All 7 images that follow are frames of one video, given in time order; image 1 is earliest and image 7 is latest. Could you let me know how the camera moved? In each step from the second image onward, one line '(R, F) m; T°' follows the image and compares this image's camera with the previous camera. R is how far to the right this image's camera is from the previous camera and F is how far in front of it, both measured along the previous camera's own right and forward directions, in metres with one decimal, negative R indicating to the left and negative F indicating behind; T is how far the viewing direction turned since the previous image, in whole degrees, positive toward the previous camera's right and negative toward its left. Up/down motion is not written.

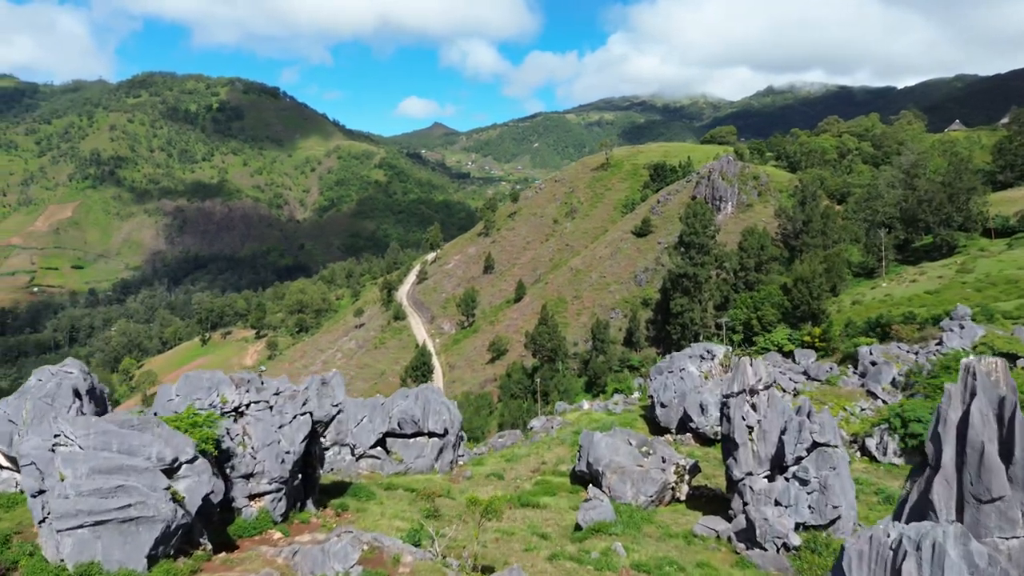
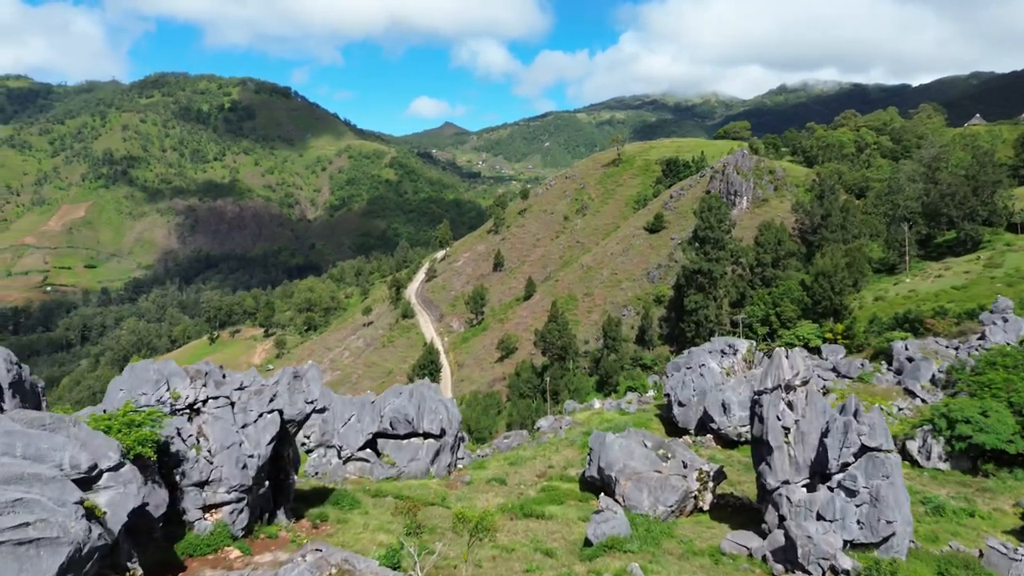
(+0.2, +2.5) m; -1°
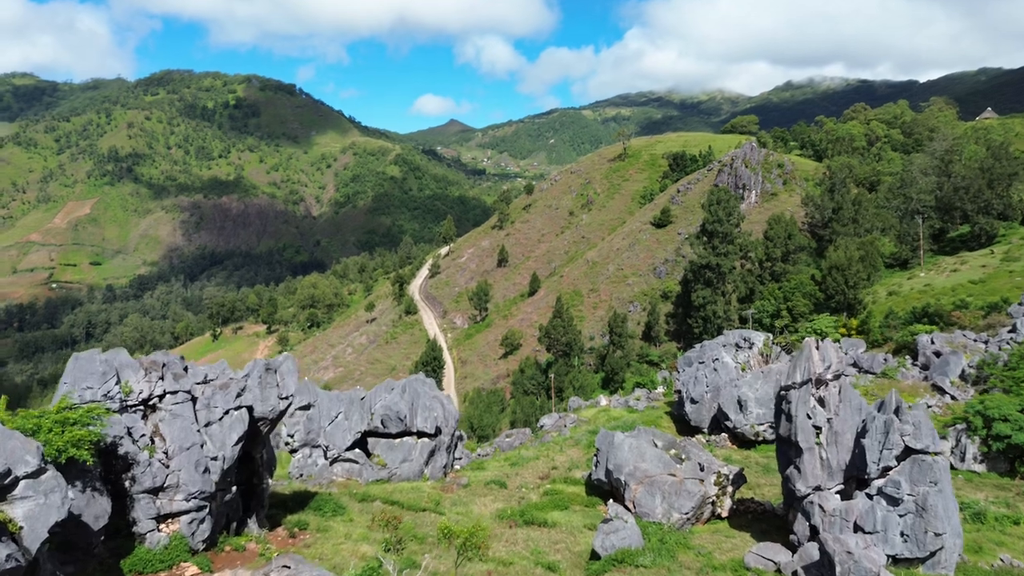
(+0.1, +1.8) m; 0°
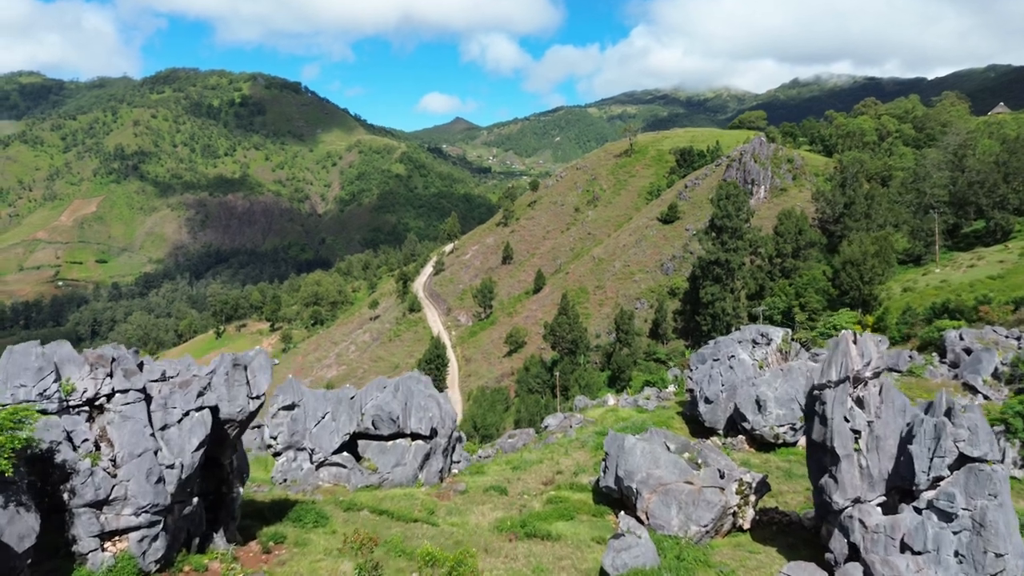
(+0.1, +1.7) m; 0°
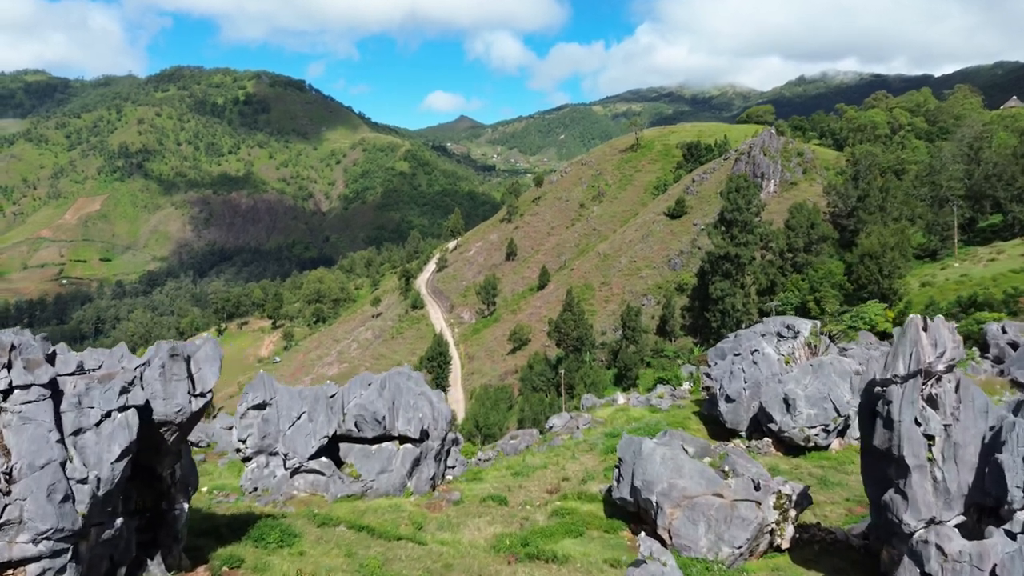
(+0.1, +2.3) m; 0°
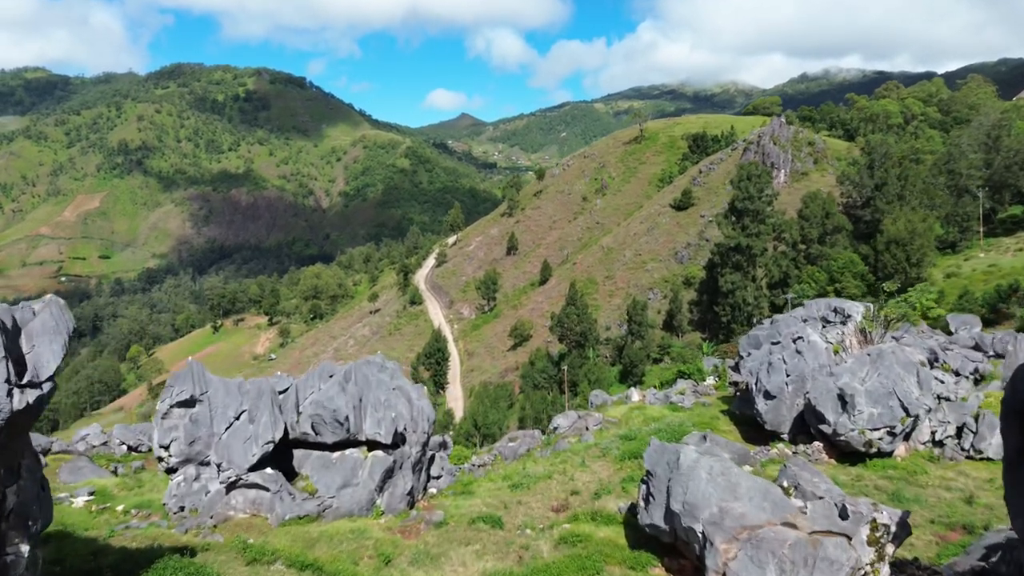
(+0.1, +3.7) m; 0°
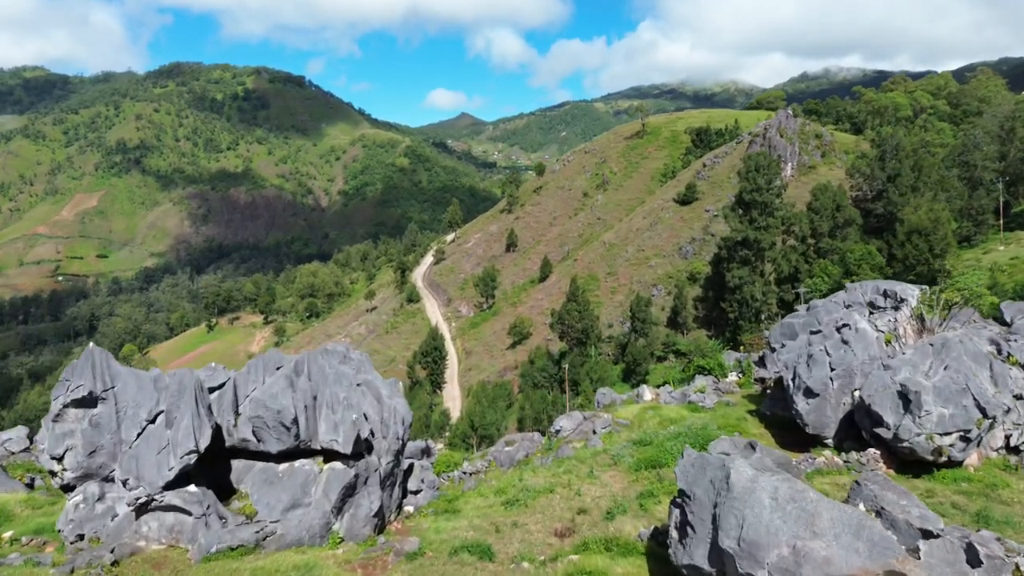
(+0.1, +3.0) m; 0°
